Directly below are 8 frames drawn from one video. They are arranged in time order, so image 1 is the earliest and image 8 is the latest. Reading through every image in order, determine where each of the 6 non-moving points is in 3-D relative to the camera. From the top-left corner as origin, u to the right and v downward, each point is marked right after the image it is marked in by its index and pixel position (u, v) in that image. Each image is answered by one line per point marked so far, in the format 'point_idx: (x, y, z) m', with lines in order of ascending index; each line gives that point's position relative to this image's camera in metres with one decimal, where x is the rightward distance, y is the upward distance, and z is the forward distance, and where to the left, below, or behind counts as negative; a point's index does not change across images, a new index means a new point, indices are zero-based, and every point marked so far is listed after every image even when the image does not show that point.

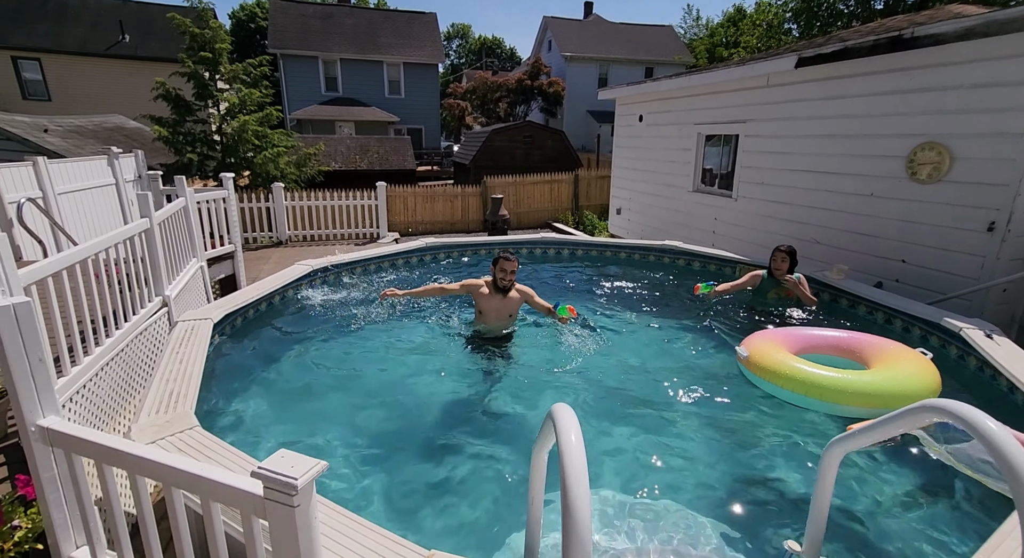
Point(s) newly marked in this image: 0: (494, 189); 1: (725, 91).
0: (-0.4, +2.6, +14.2) m
1: (+3.5, +3.1, +7.9) m
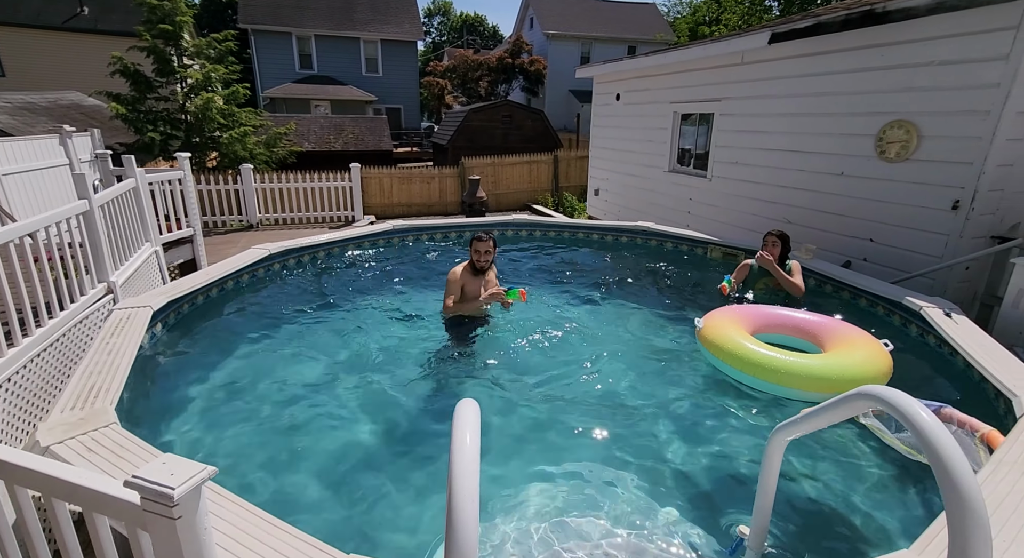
0: (-1.1, +3.1, +14.0) m
1: (+3.0, +3.4, +7.8) m
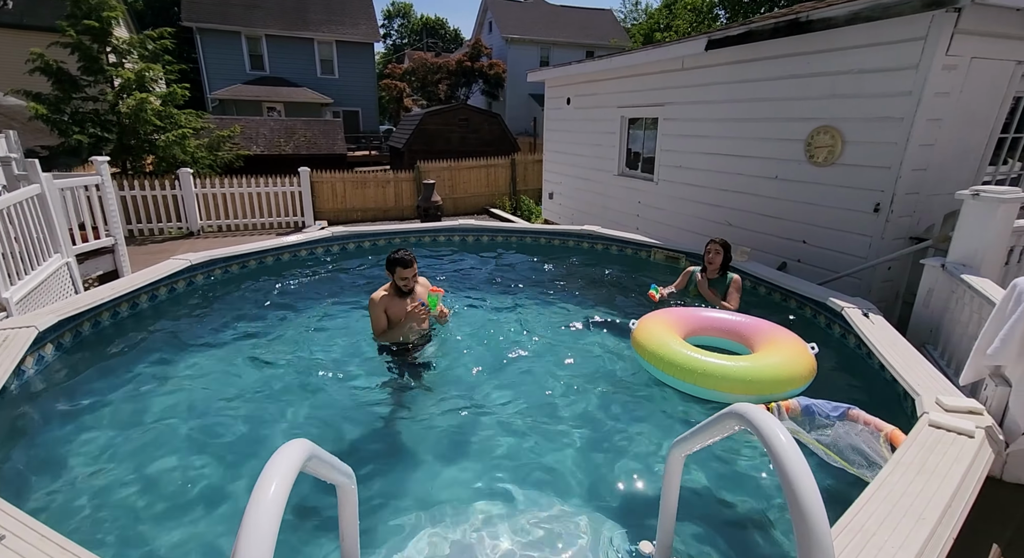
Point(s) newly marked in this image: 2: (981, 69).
0: (-2.4, +3.0, +13.8) m
1: (+2.1, +3.3, +7.9) m
2: (+4.5, +2.0, +4.6) m
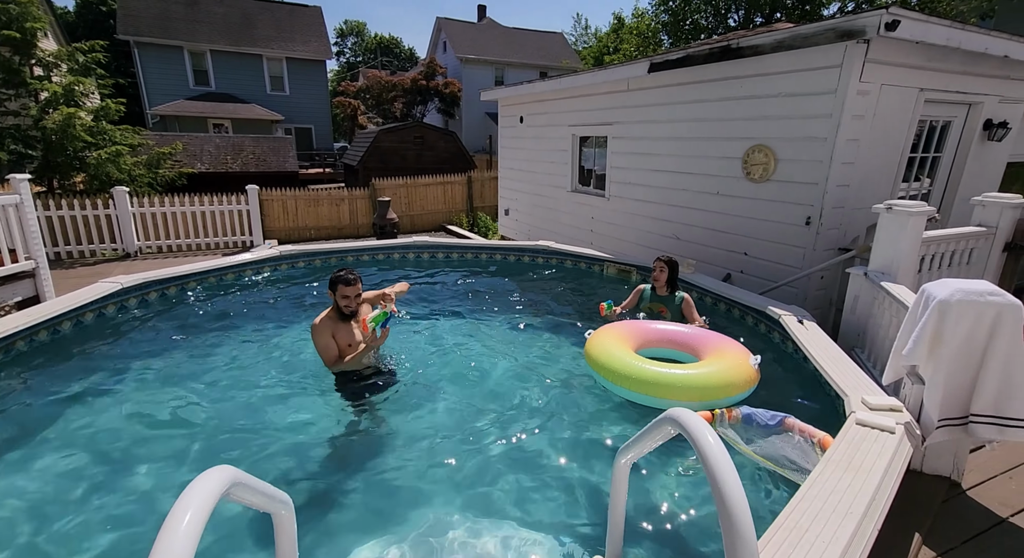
0: (-3.6, +2.5, +13.6) m
1: (+1.3, +3.1, +8.2) m
2: (+4.0, +1.9, +5.1) m
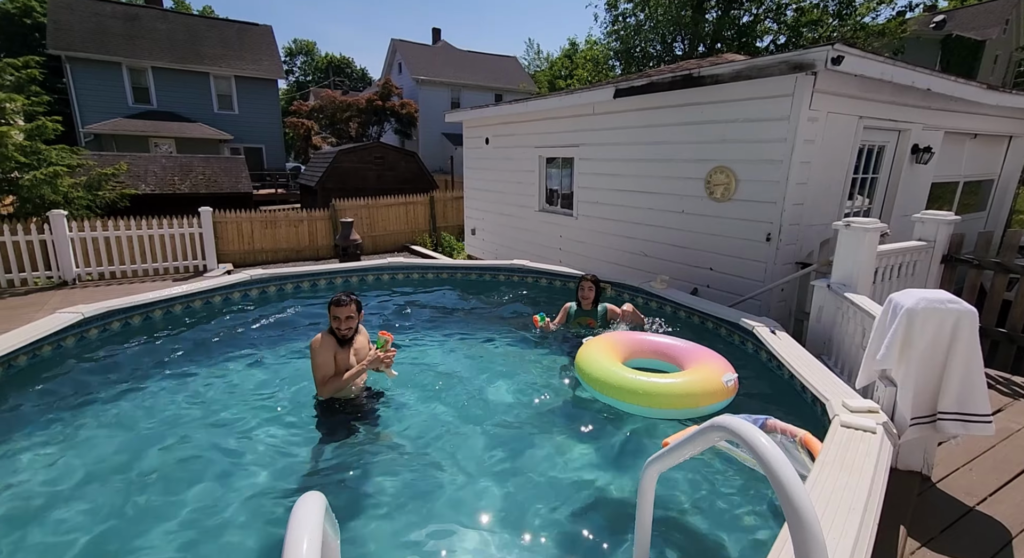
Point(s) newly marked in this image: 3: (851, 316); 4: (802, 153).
0: (-4.6, +1.8, +13.4) m
1: (+0.8, +2.8, +8.4) m
2: (+3.7, +1.8, +5.5) m
3: (+2.6, -0.3, +3.7) m
4: (+3.2, +1.4, +5.3) m
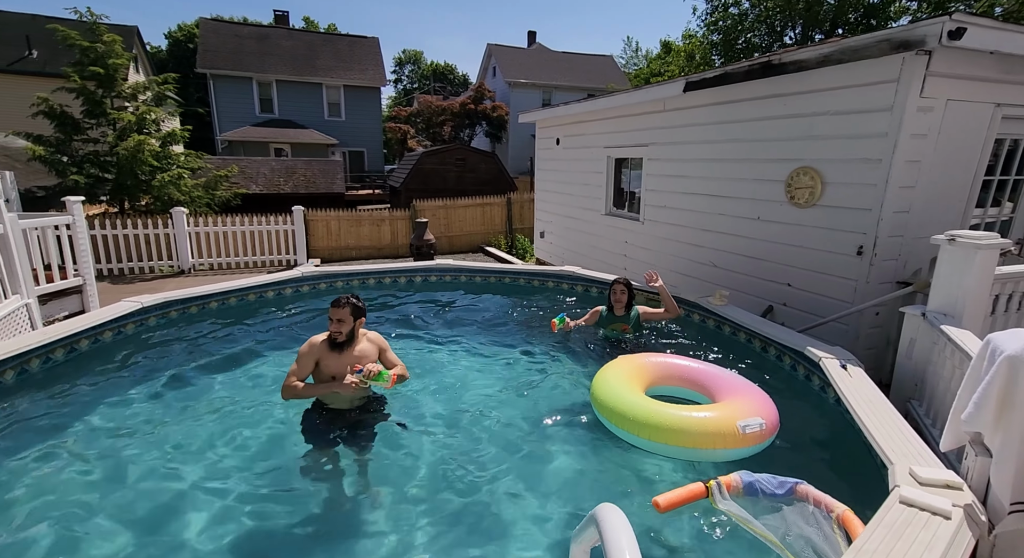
0: (-2.5, +1.9, +13.8) m
1: (+1.9, +2.7, +7.9) m
2: (+4.2, +1.6, +4.5) m
3: (+2.6, -0.5, +2.9) m
4: (+3.6, +1.2, +4.4) m
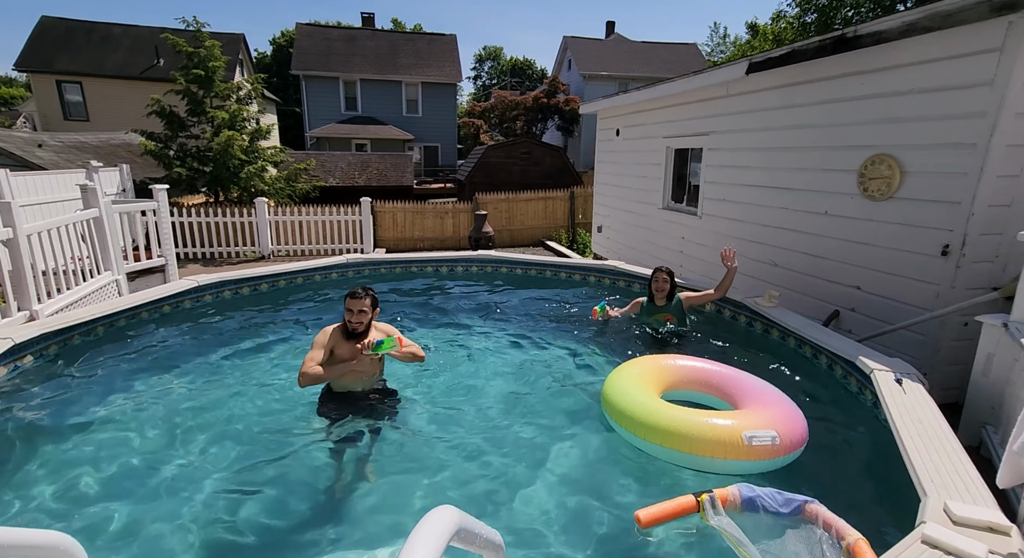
0: (-0.8, +2.1, +13.9) m
1: (+2.7, +2.7, +7.4) m
2: (+4.4, +1.5, +3.7) m
3: (+2.6, -0.5, +2.4) m
4: (+3.8, +1.1, +3.7) m
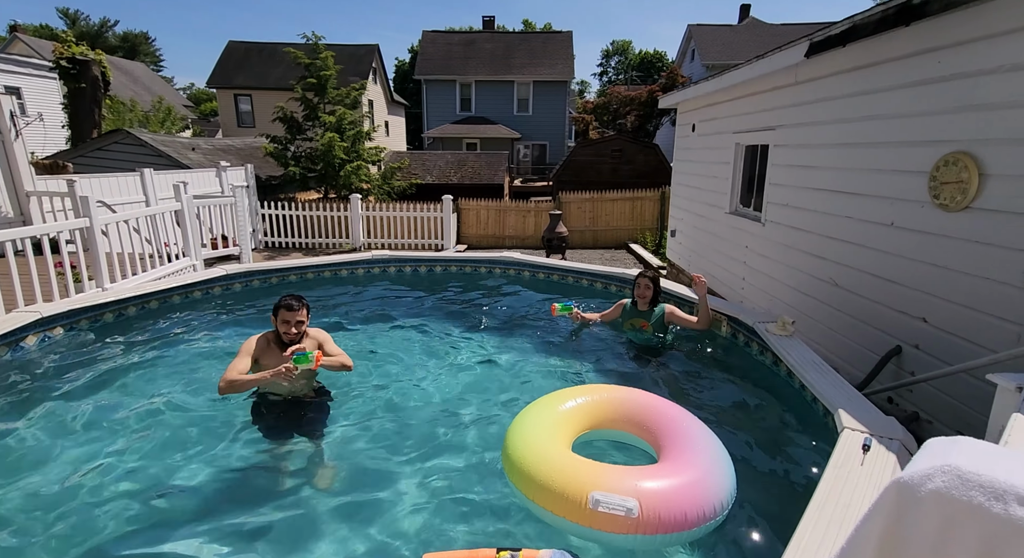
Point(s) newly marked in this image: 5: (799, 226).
0: (+1.5, +2.1, +13.6) m
1: (+3.3, +2.5, +6.5) m
2: (+4.0, +1.2, +2.5) m
3: (+1.8, -0.7, +1.7) m
4: (+3.4, +0.9, +2.6) m
5: (+3.3, +0.6, +5.5) m
